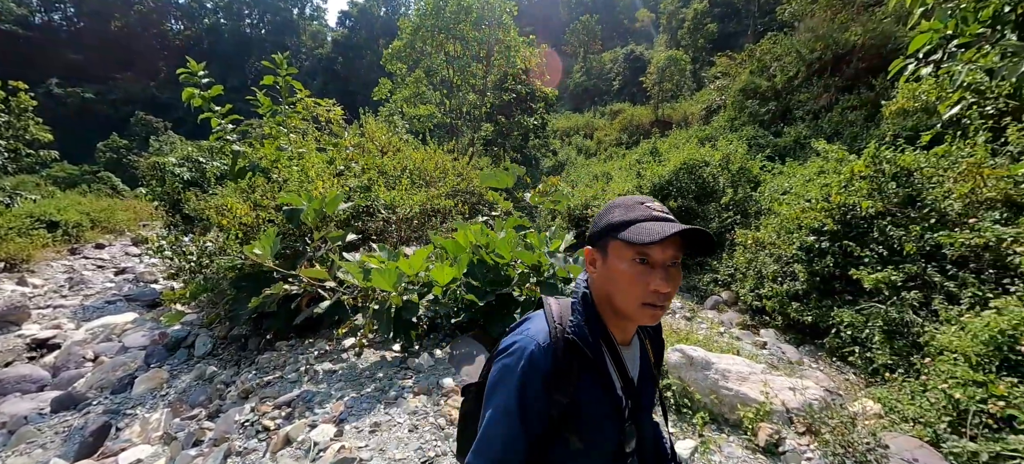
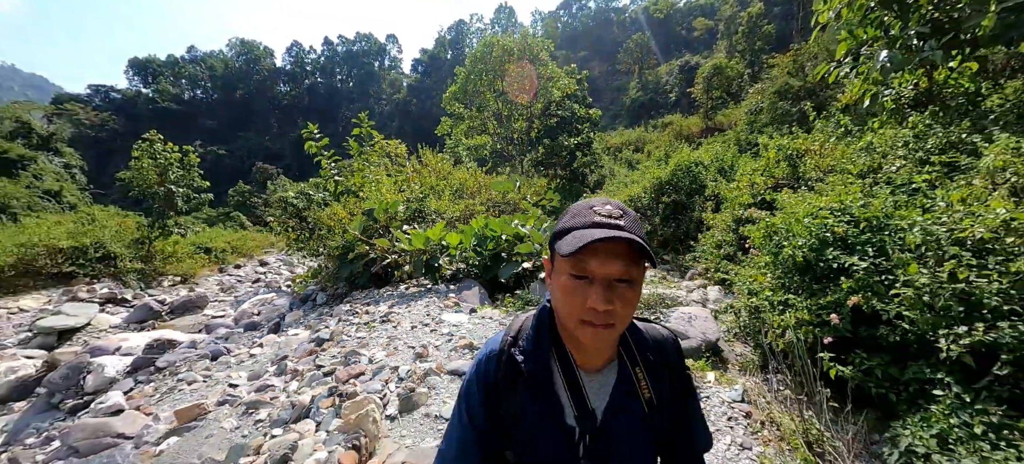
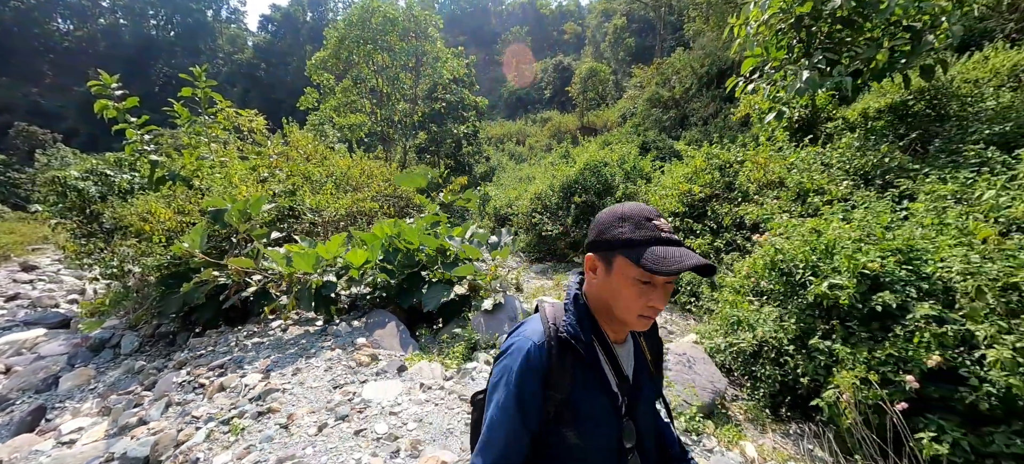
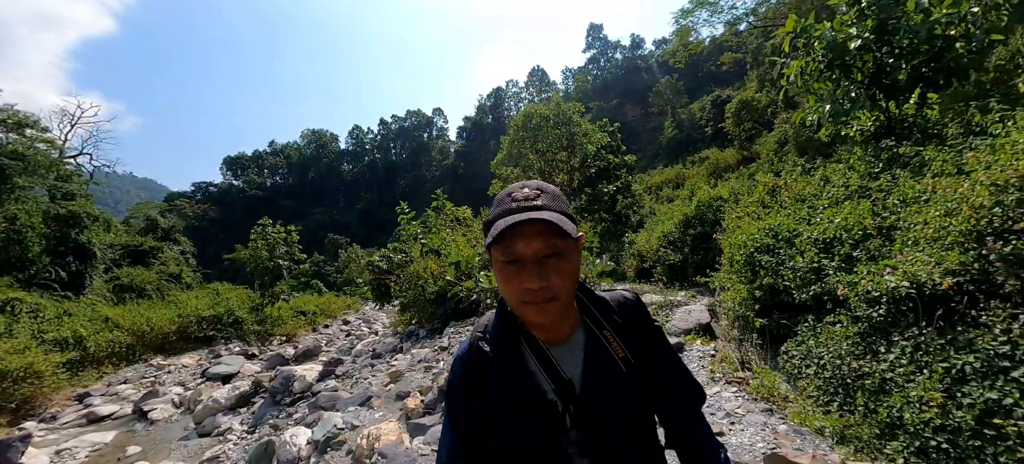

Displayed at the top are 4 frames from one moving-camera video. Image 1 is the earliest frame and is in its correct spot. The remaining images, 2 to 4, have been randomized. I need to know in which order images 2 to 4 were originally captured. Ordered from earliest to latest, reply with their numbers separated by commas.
3, 2, 4
